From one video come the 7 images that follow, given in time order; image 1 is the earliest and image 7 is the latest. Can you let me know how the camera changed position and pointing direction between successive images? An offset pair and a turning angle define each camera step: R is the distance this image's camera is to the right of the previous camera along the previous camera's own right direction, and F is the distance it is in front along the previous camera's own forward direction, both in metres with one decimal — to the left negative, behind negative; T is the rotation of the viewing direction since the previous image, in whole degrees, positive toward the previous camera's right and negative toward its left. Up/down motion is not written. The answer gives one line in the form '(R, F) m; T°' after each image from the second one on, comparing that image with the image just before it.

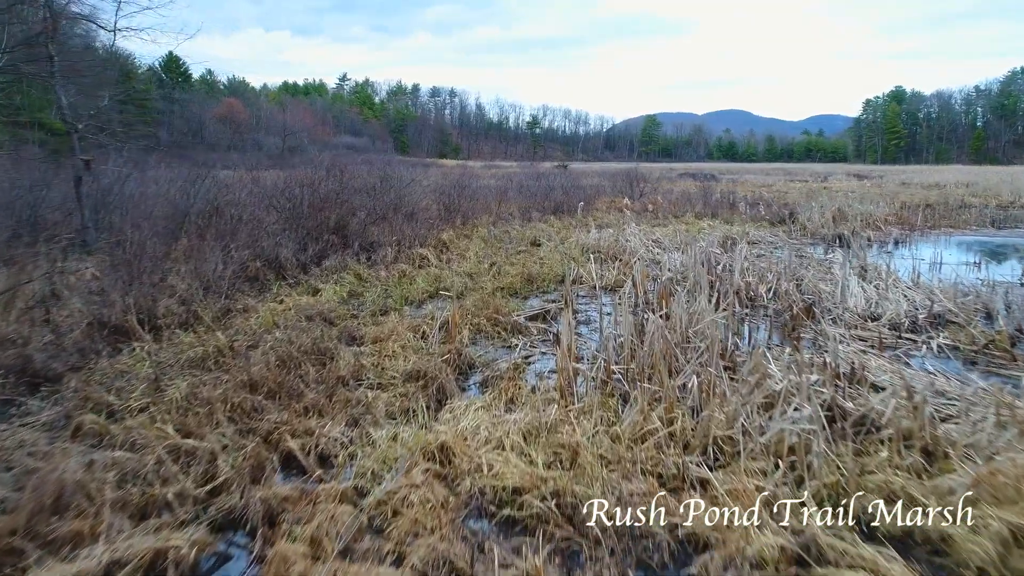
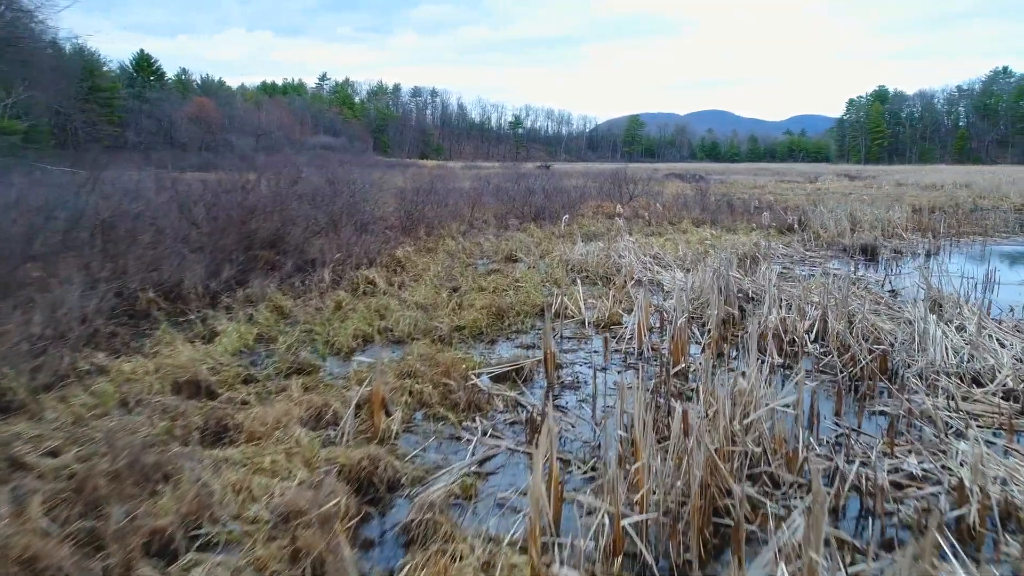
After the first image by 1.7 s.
(+0.2, +1.7) m; +2°
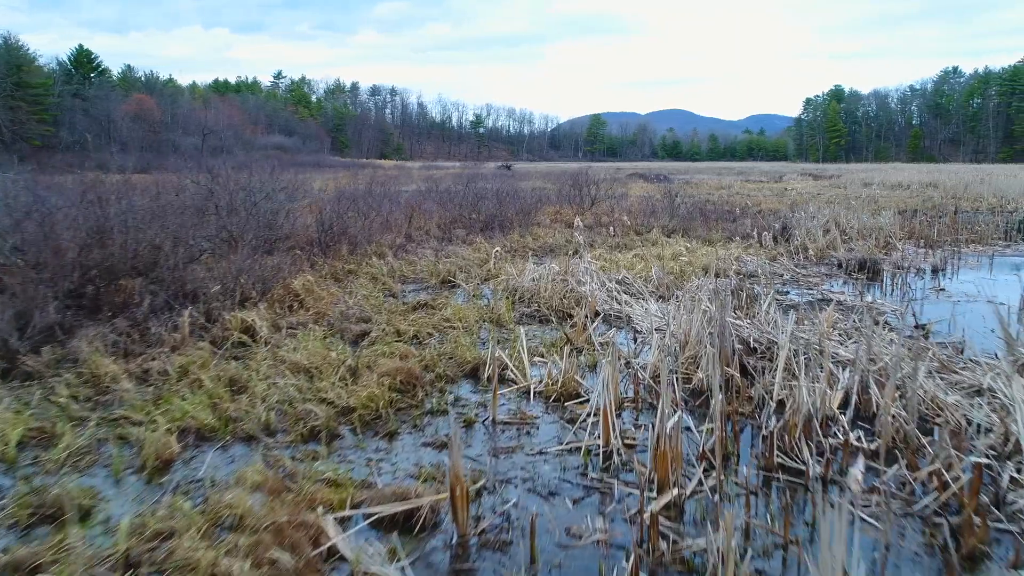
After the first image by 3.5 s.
(+0.4, +1.7) m; +3°
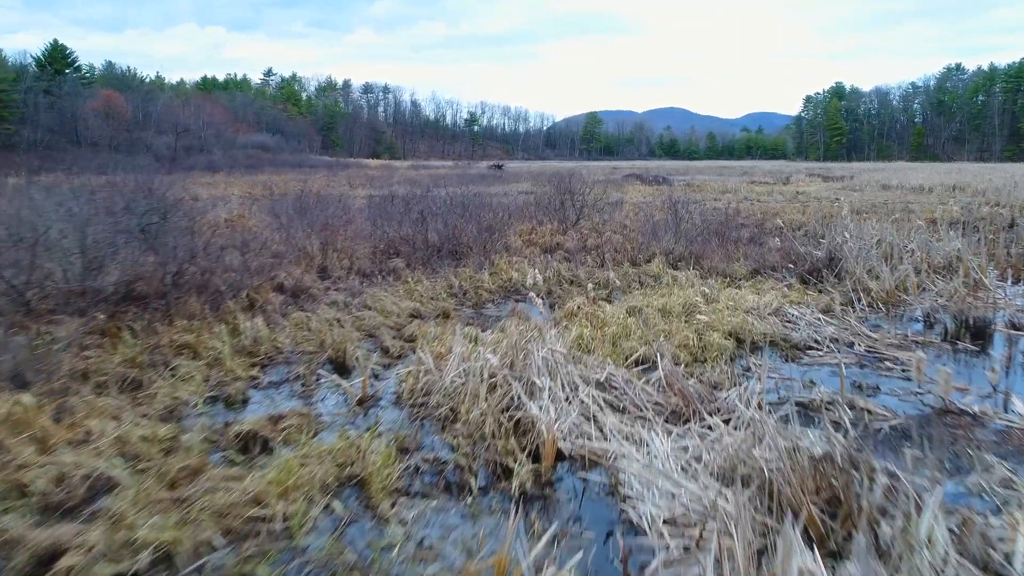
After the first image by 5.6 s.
(+0.6, +2.9) m; 0°
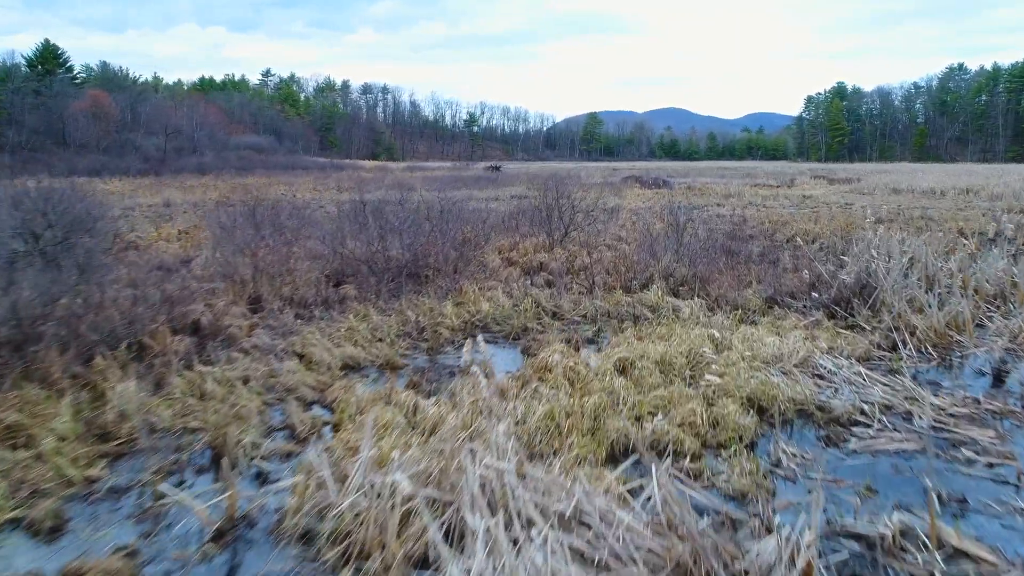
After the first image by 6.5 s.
(+0.4, +1.3) m; 0°
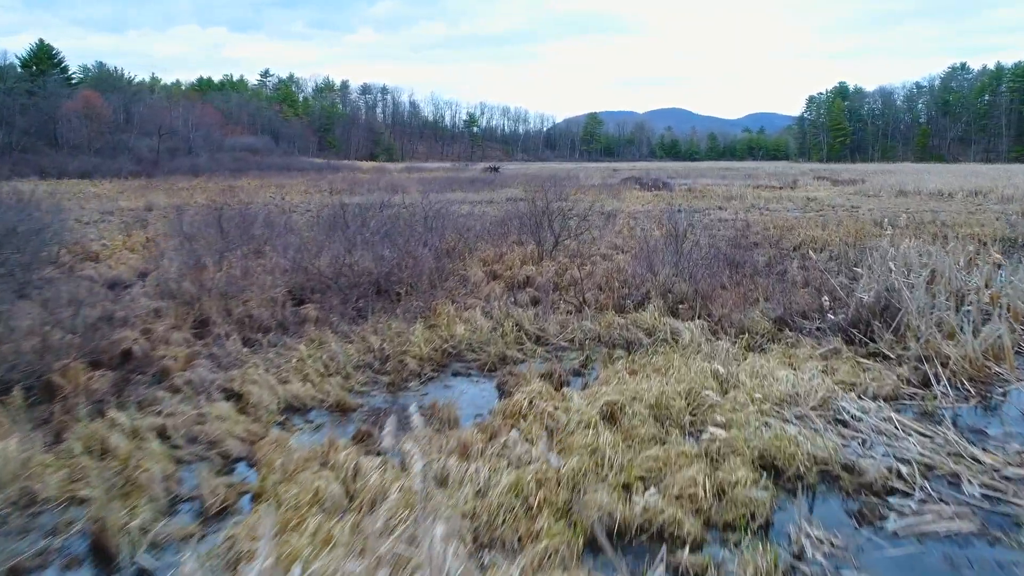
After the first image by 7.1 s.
(+0.2, +0.8) m; 0°
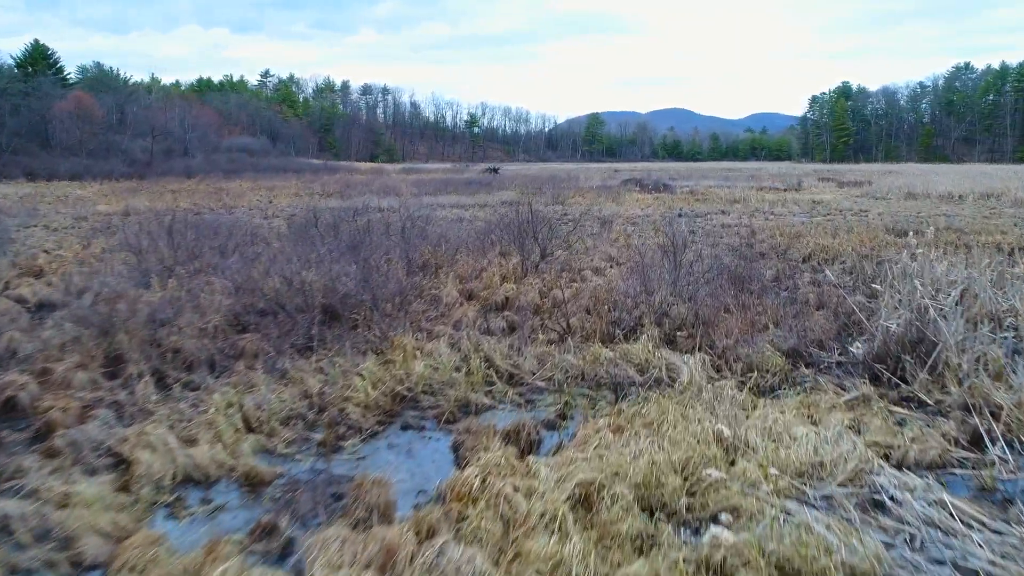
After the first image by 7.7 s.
(+0.3, +0.9) m; 0°
